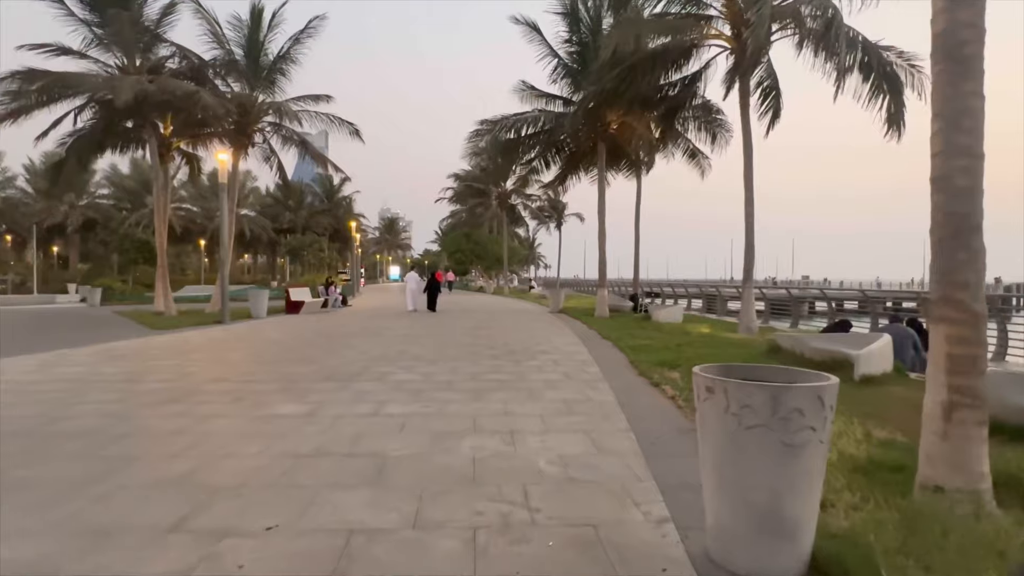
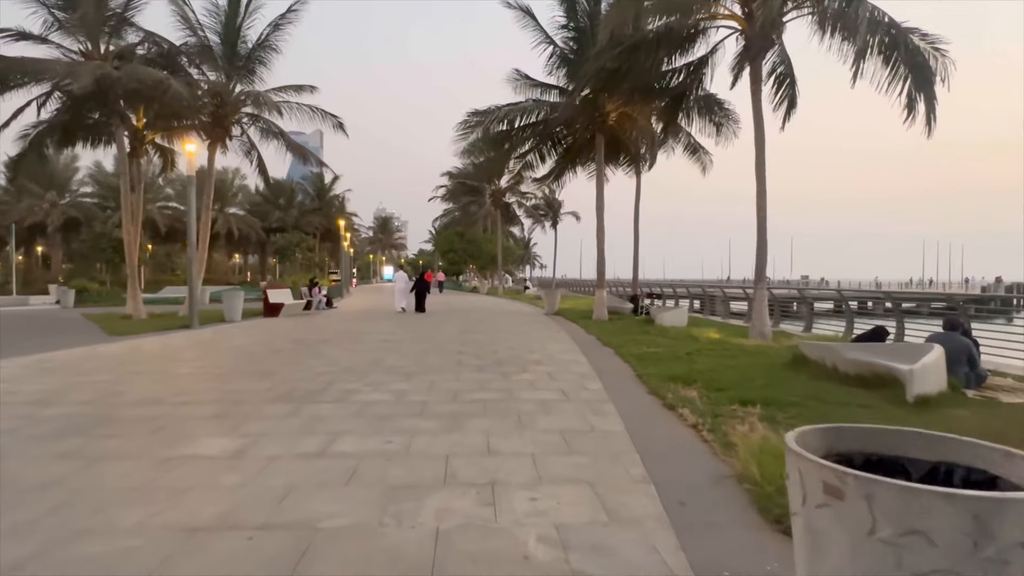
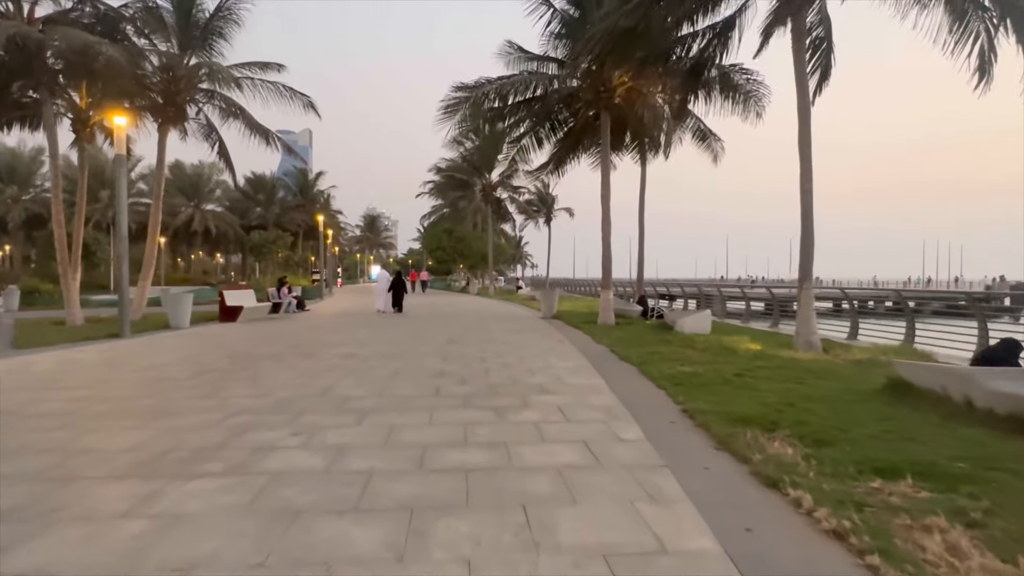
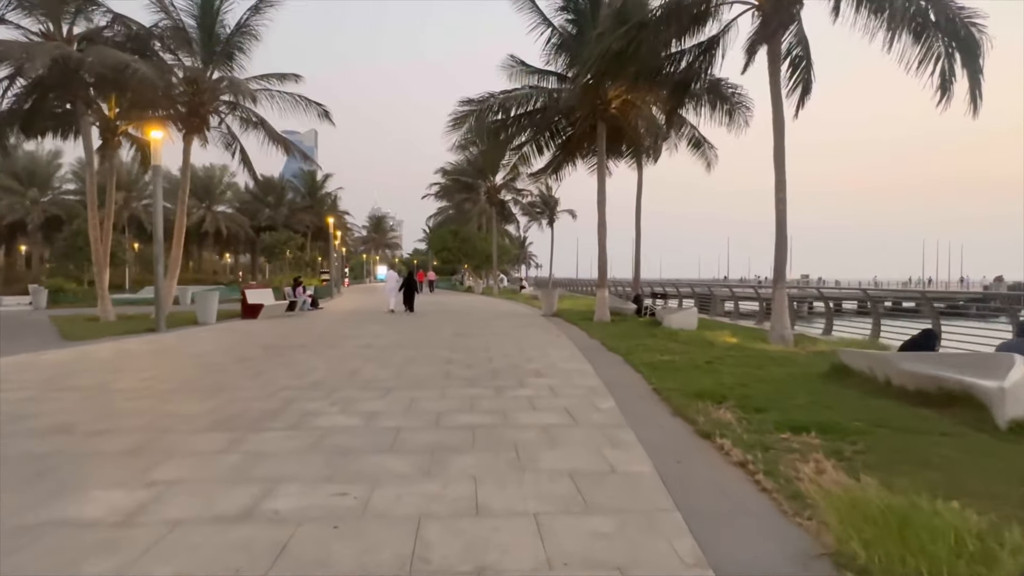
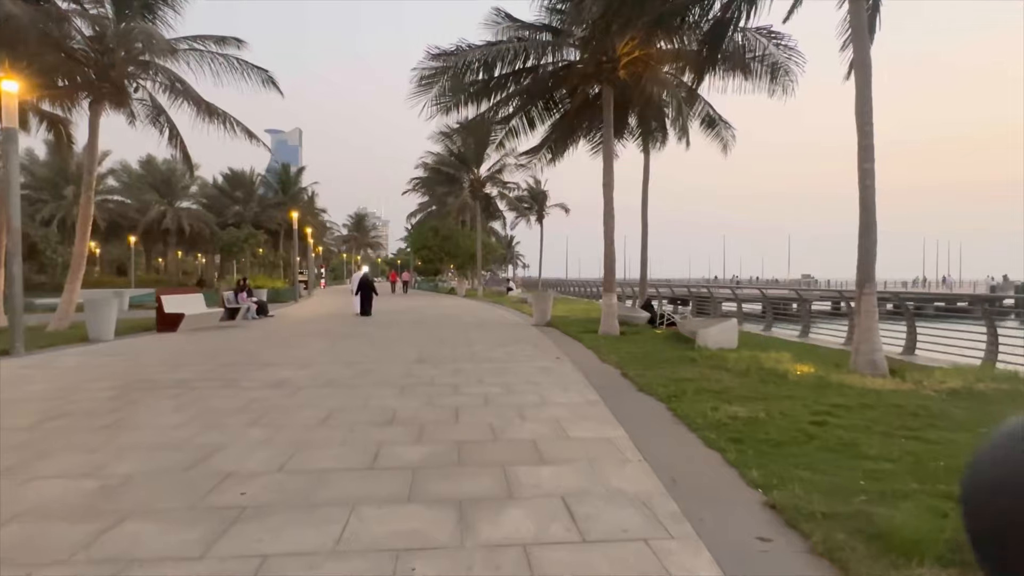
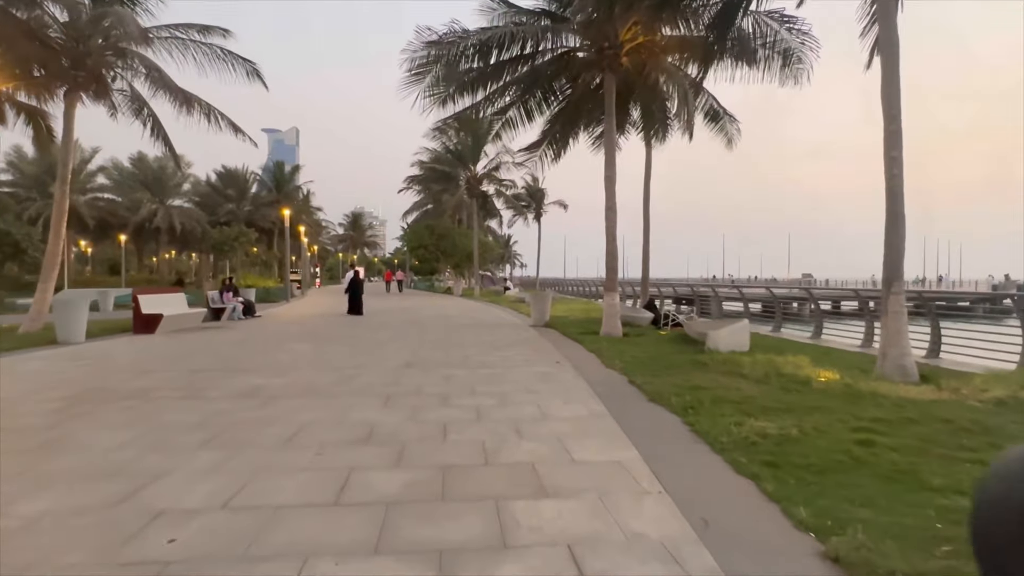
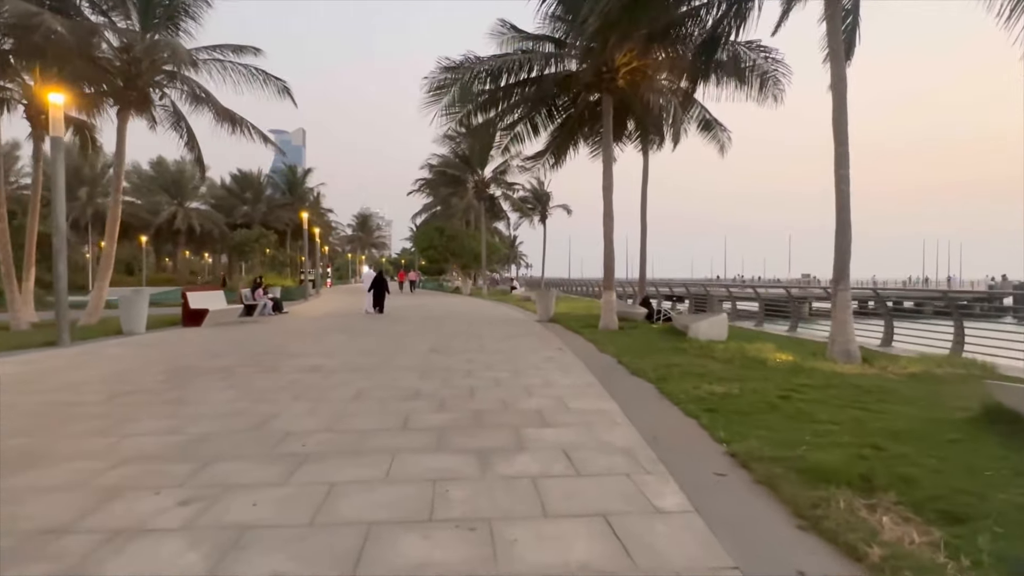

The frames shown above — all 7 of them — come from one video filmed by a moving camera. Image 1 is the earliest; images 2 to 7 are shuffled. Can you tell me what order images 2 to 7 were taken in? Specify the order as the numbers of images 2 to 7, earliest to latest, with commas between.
2, 4, 3, 7, 5, 6
